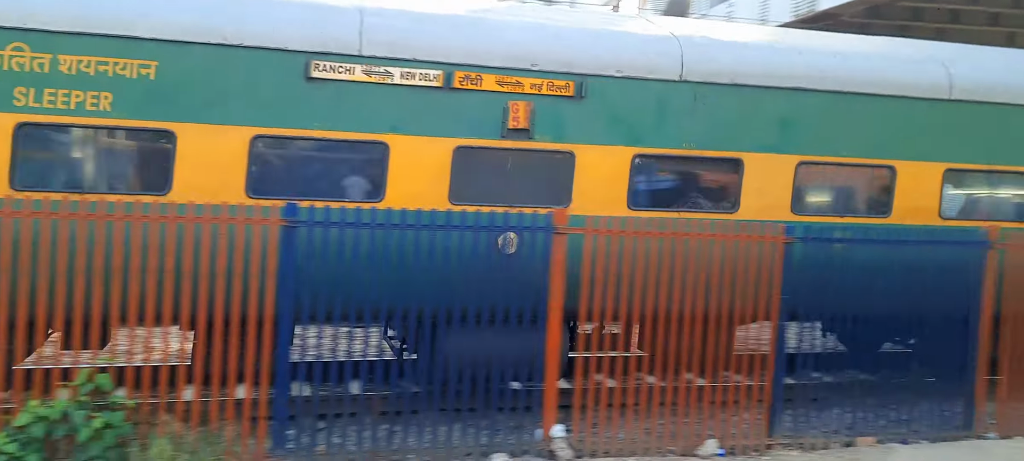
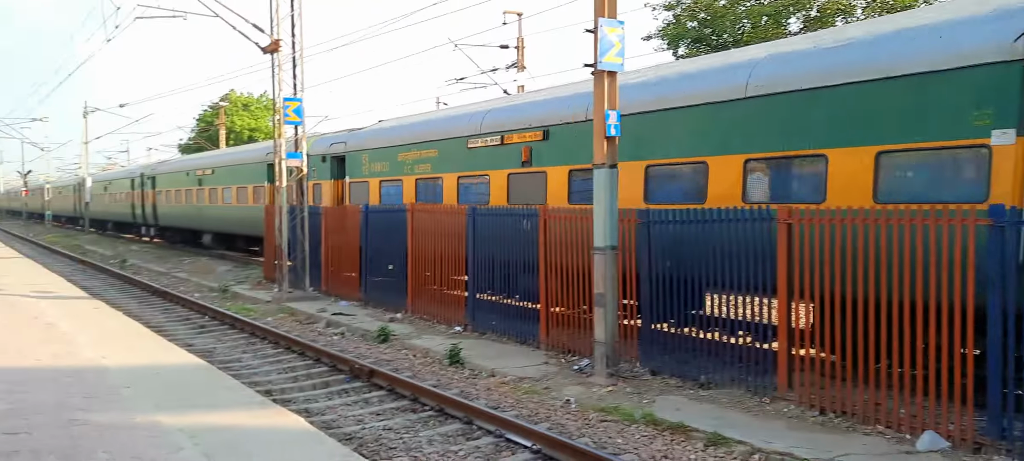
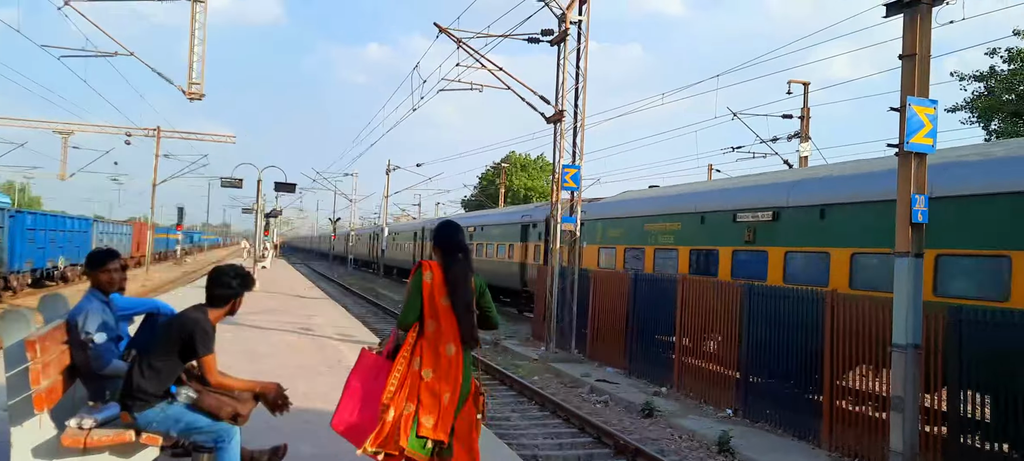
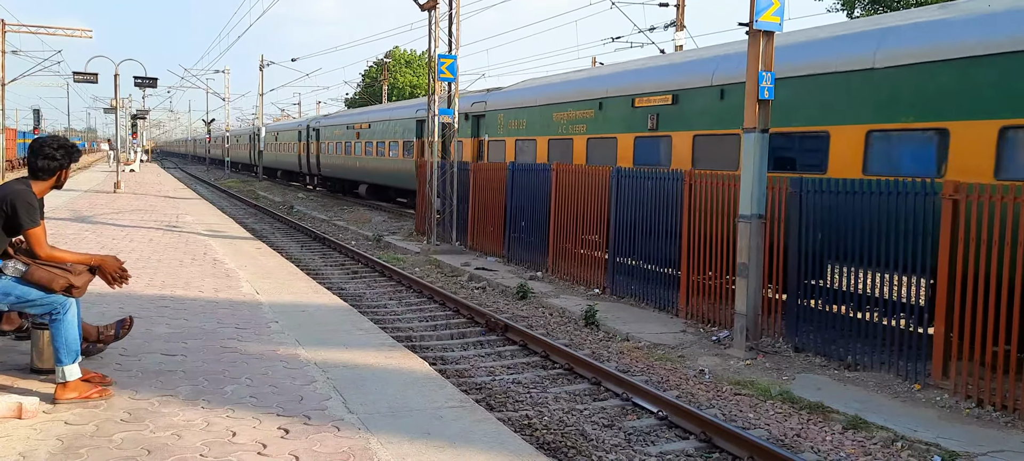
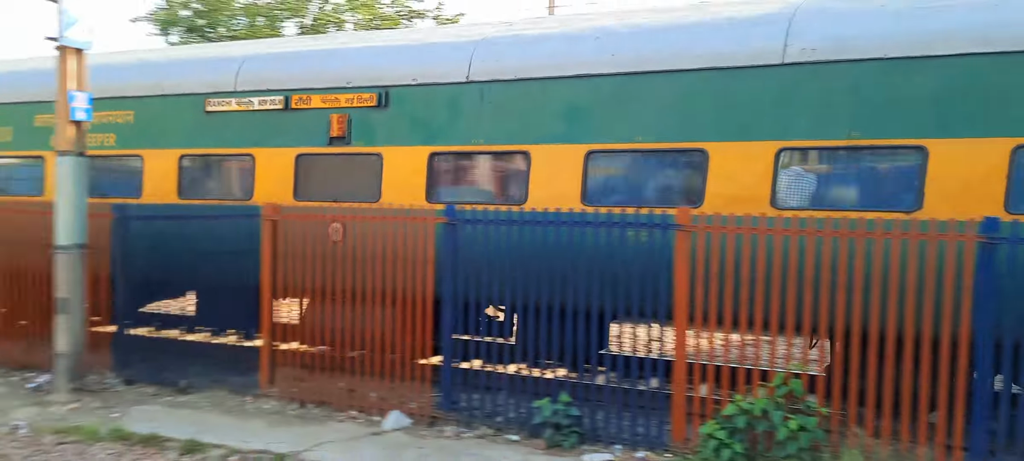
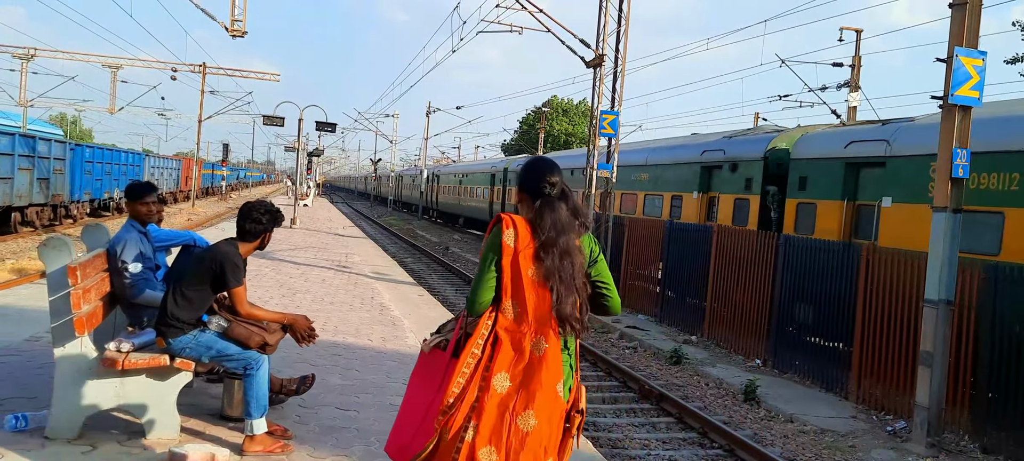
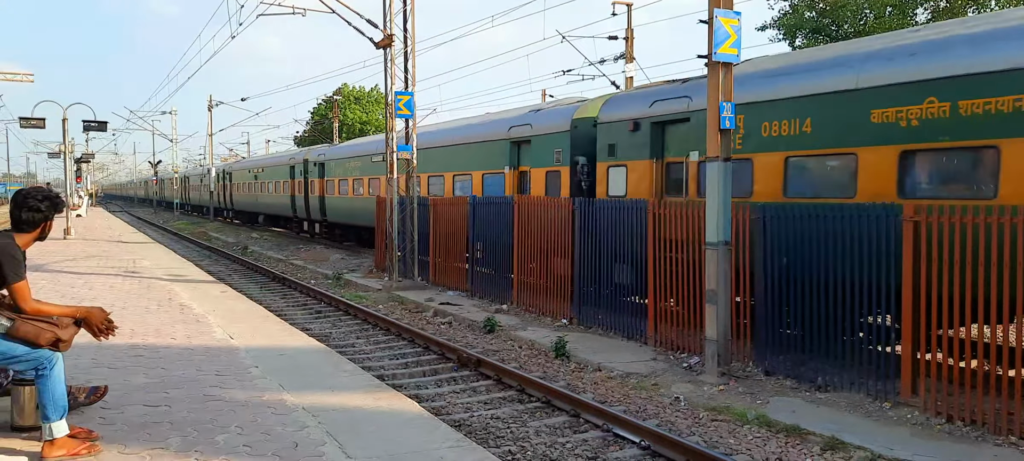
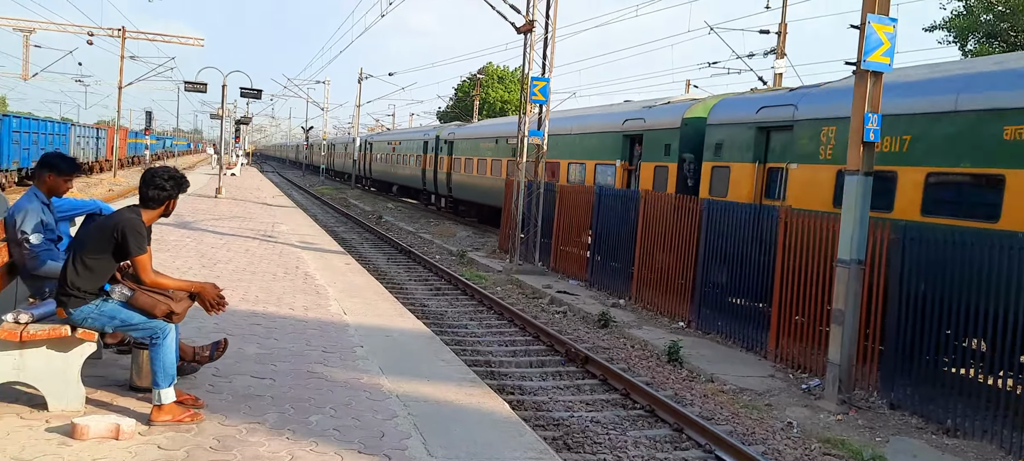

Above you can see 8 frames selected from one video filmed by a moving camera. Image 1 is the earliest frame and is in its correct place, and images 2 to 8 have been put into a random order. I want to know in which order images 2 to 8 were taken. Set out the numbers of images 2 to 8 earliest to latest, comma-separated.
5, 2, 7, 4, 8, 6, 3
